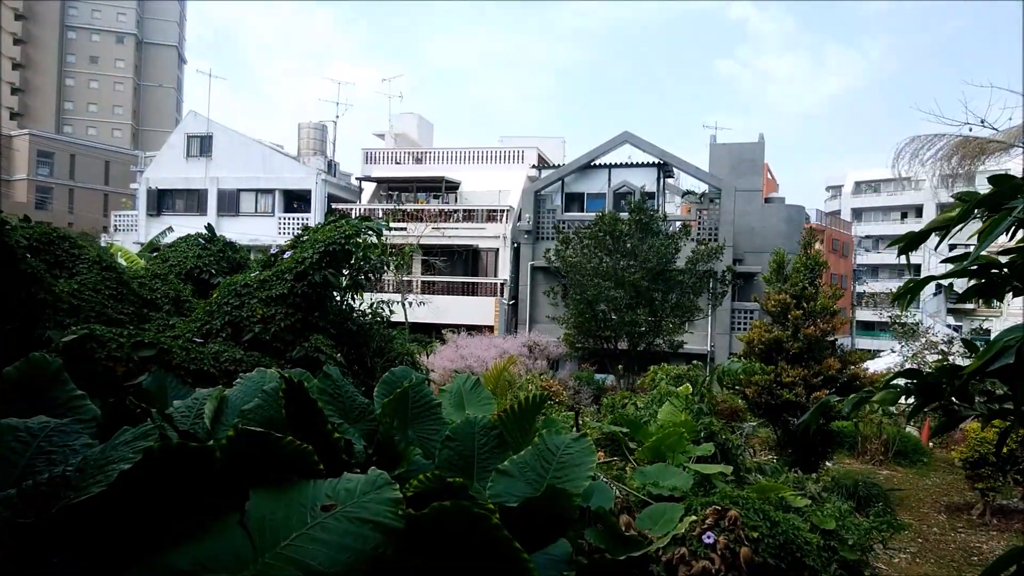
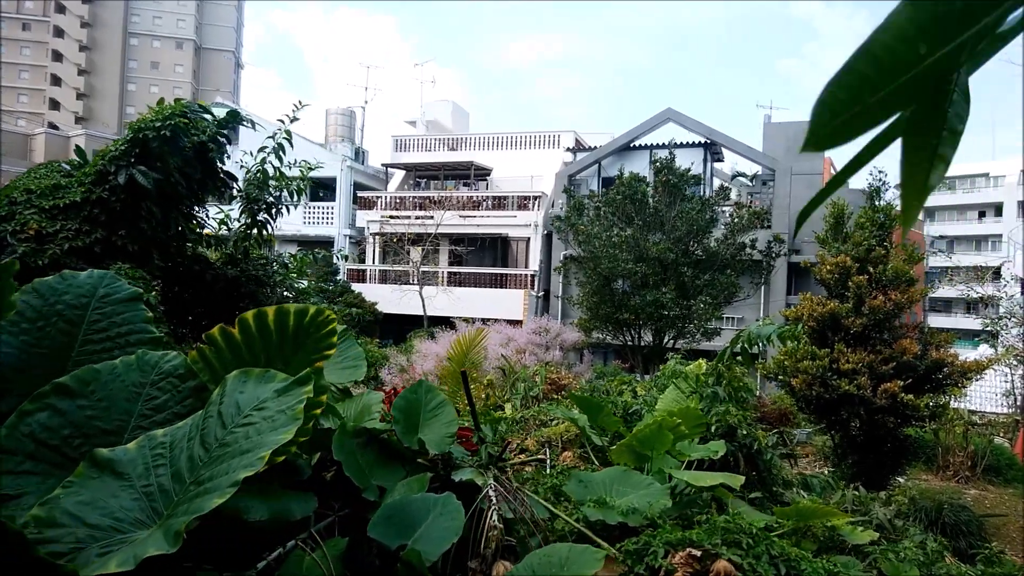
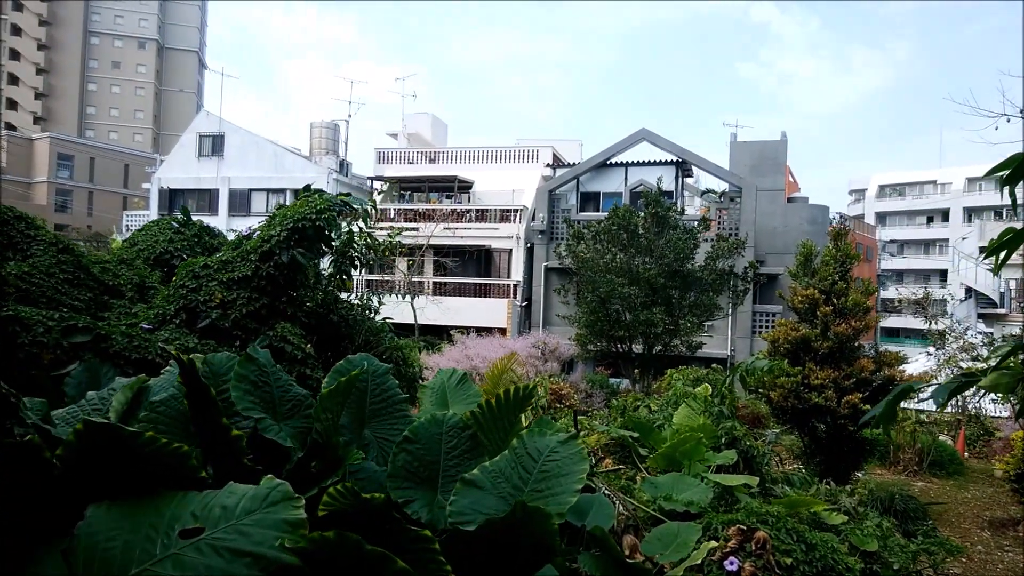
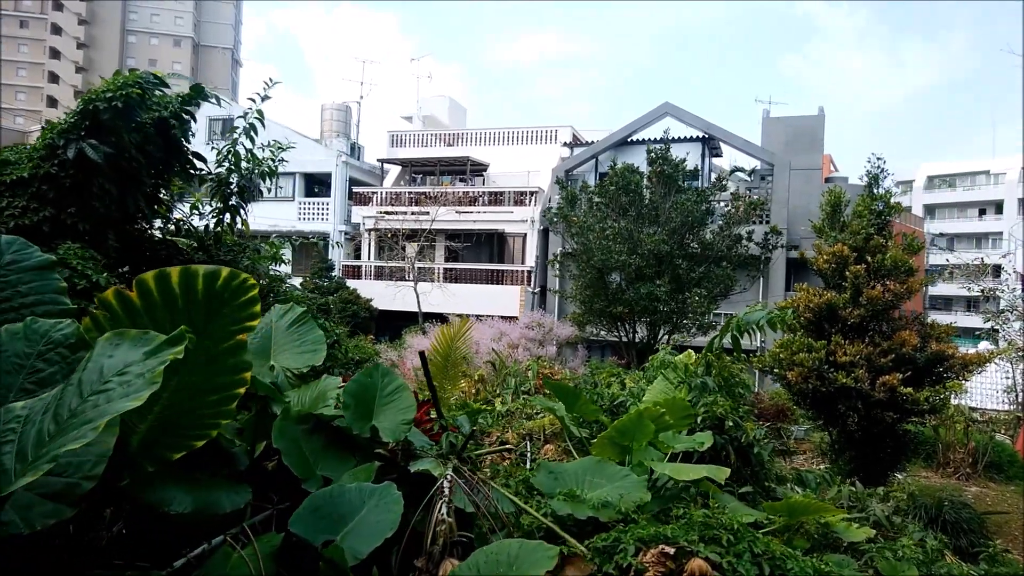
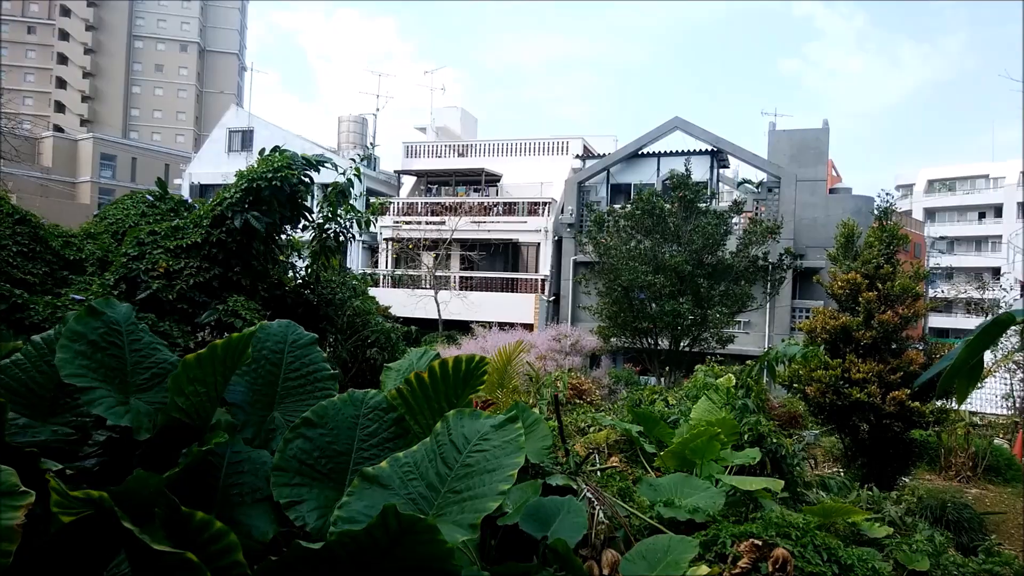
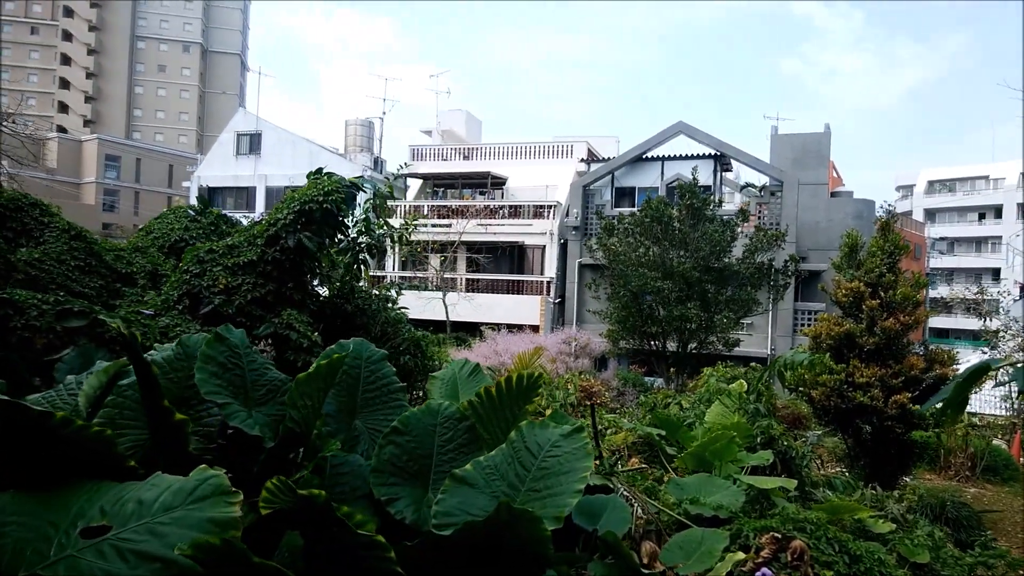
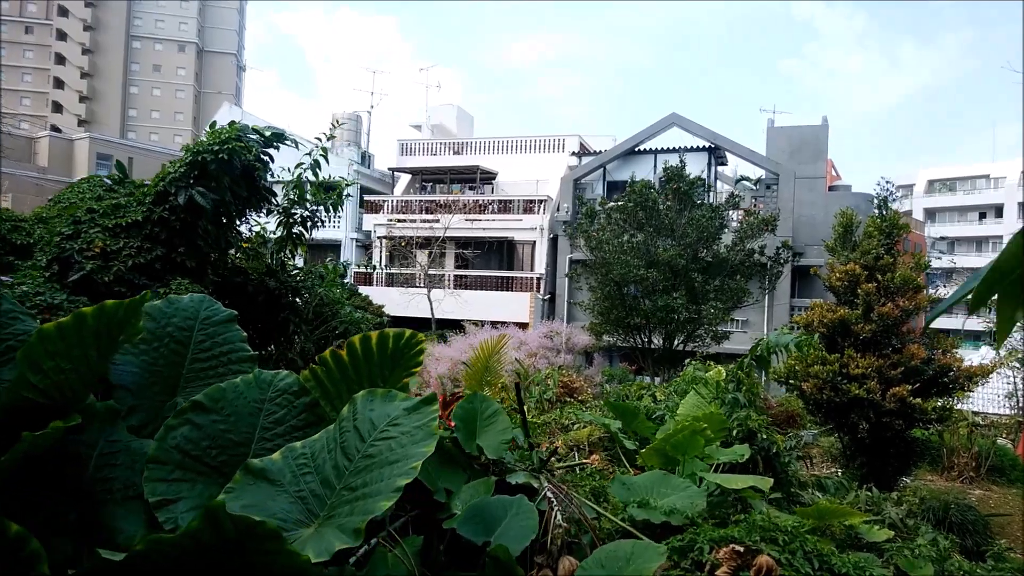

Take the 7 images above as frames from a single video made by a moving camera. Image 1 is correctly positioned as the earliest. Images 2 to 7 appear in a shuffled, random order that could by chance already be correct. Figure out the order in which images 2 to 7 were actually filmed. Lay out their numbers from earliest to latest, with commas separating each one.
3, 6, 5, 7, 2, 4
